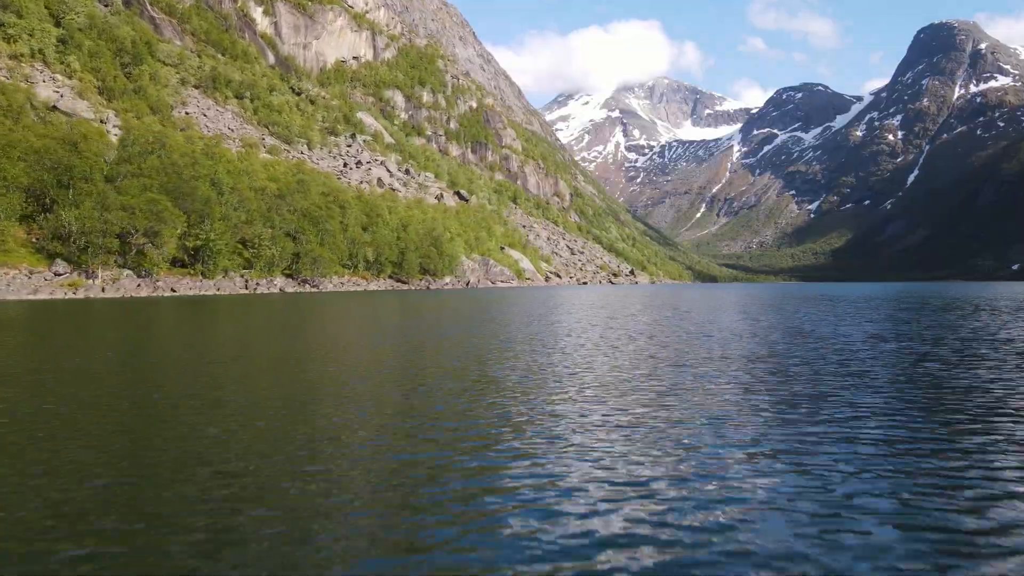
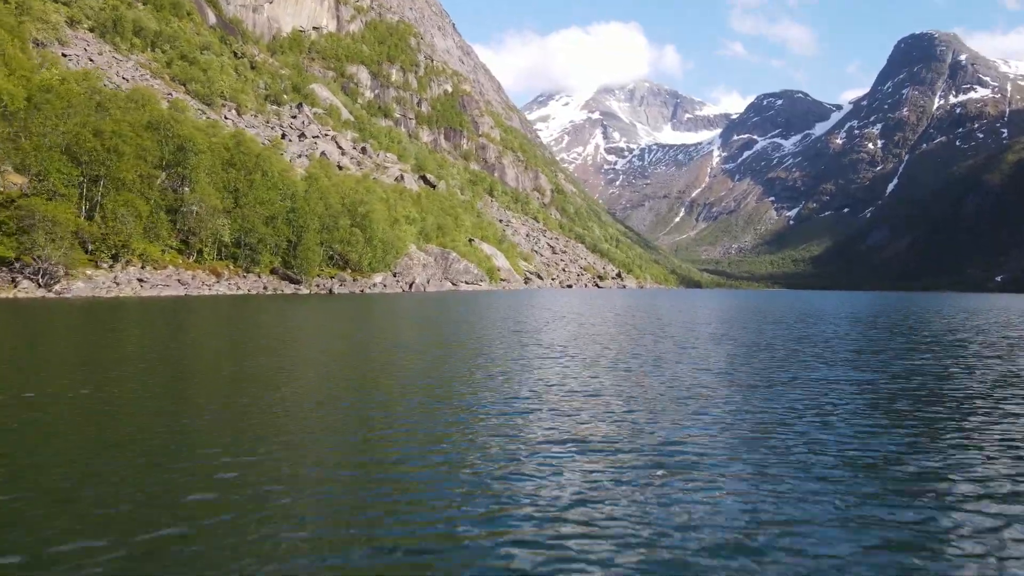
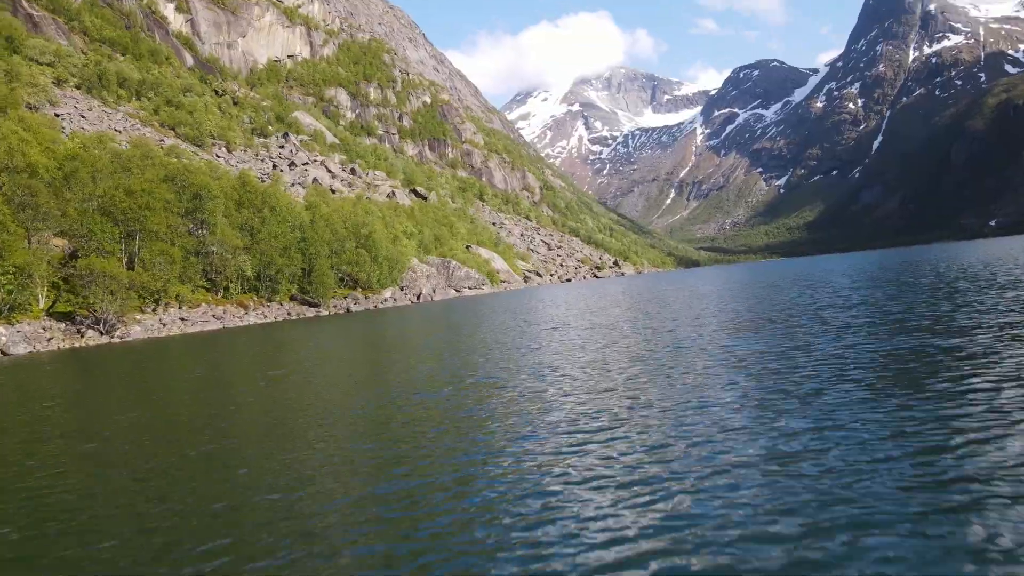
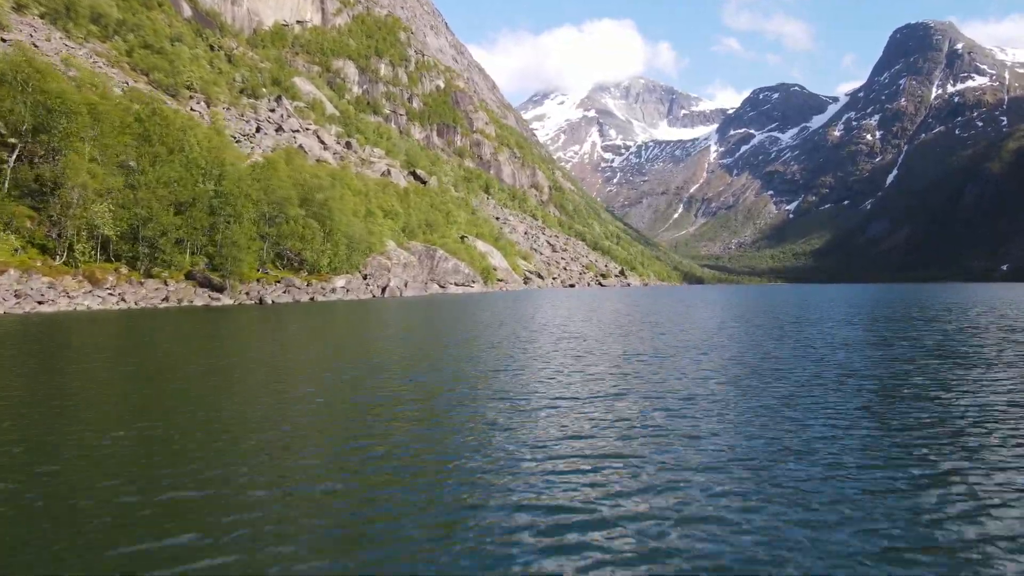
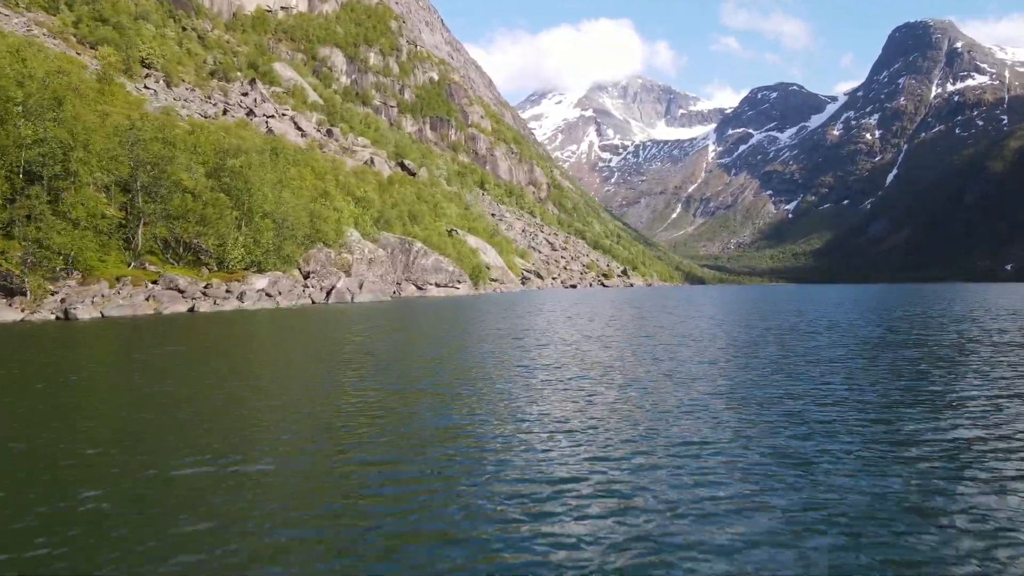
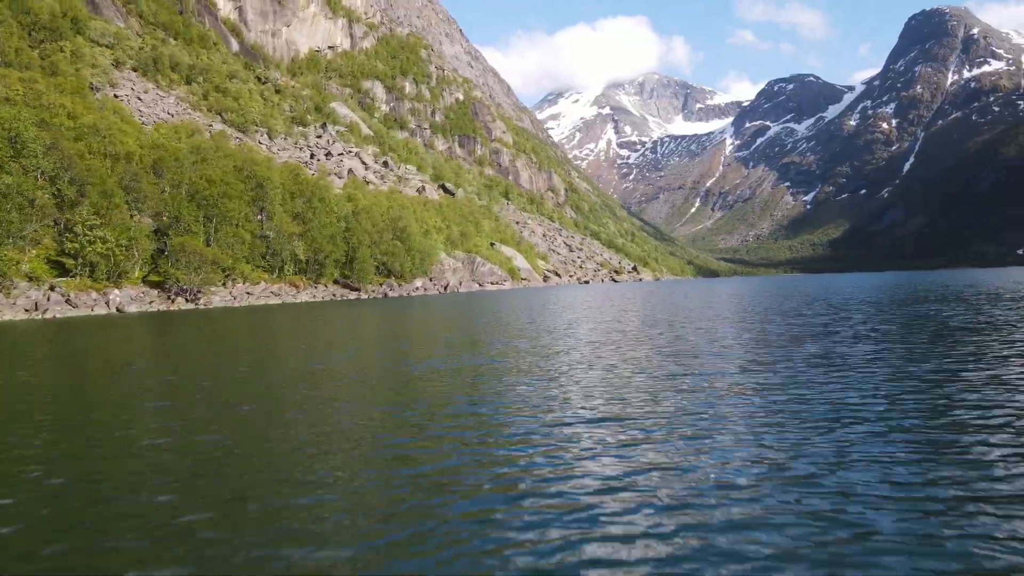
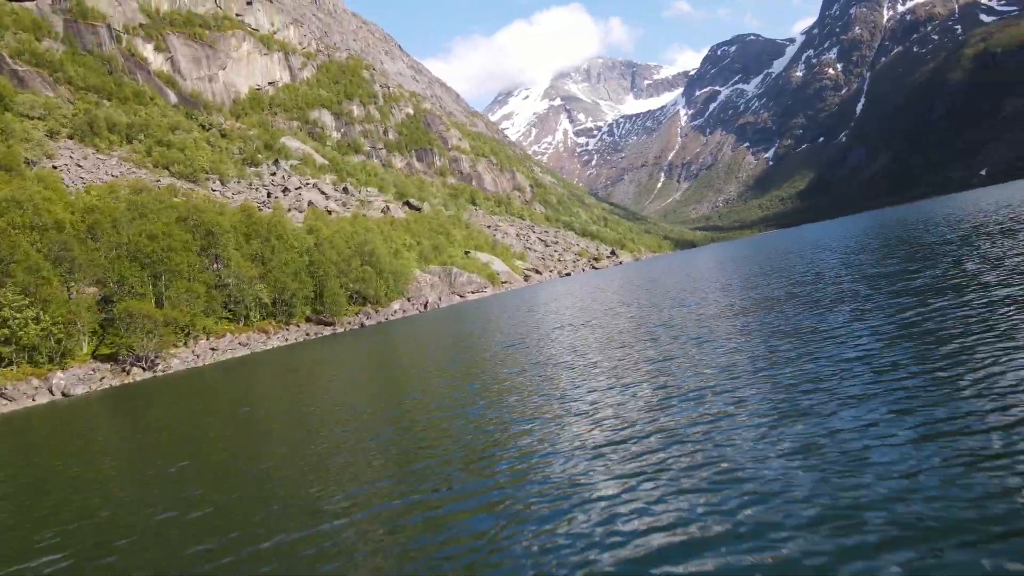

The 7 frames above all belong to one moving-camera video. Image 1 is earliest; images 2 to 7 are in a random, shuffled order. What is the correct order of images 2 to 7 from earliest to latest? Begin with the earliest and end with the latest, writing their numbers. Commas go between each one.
6, 7, 3, 2, 4, 5
